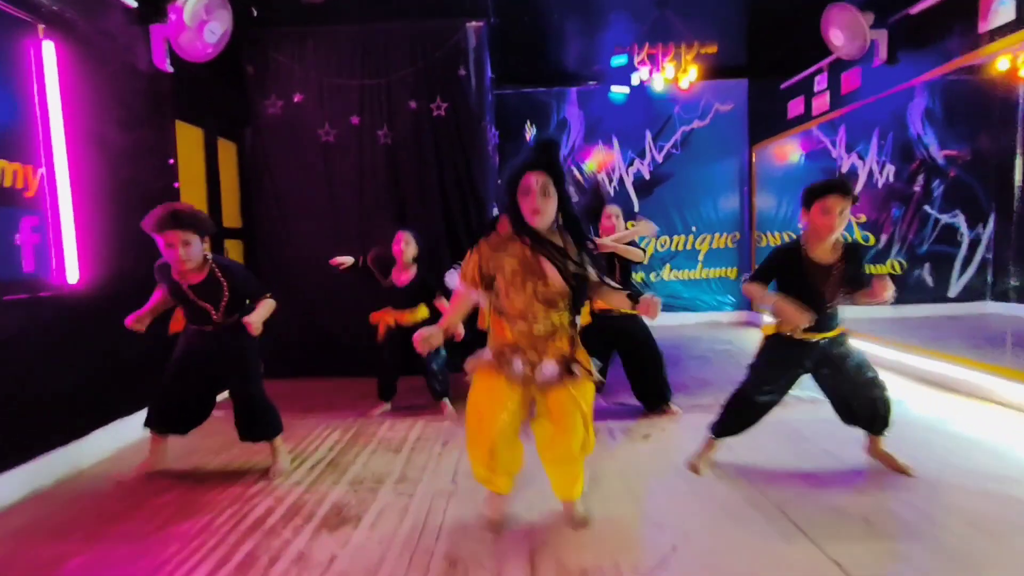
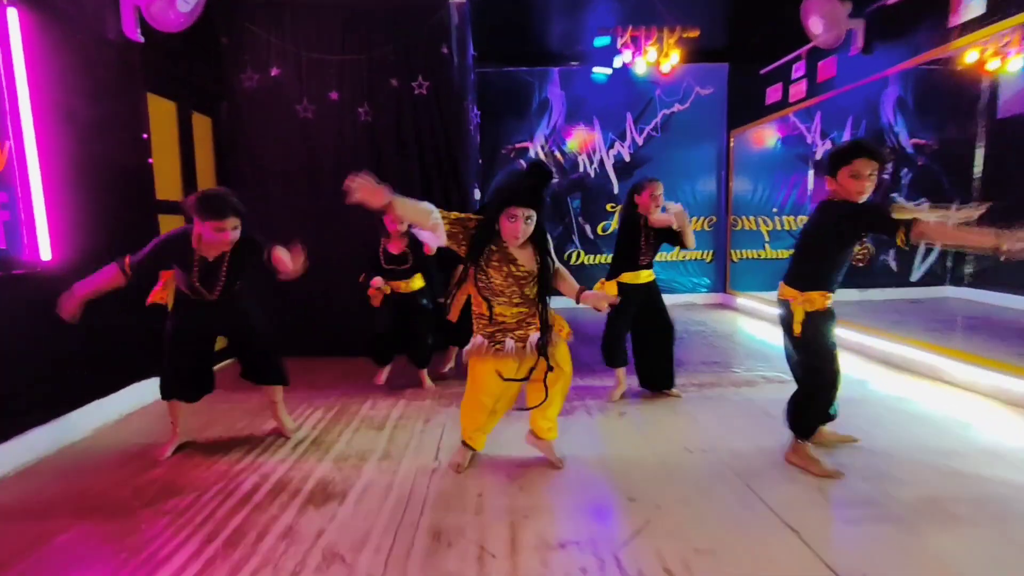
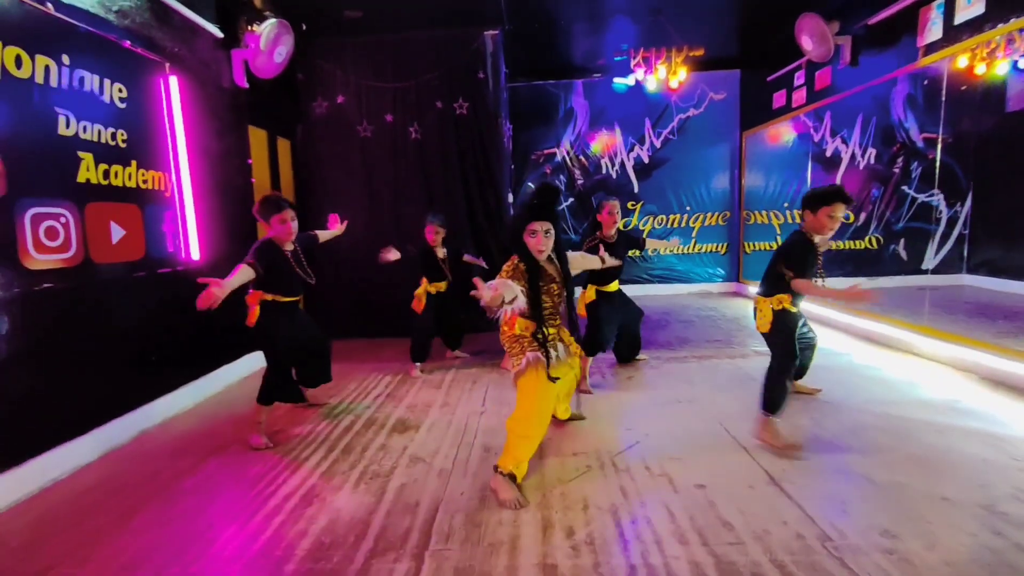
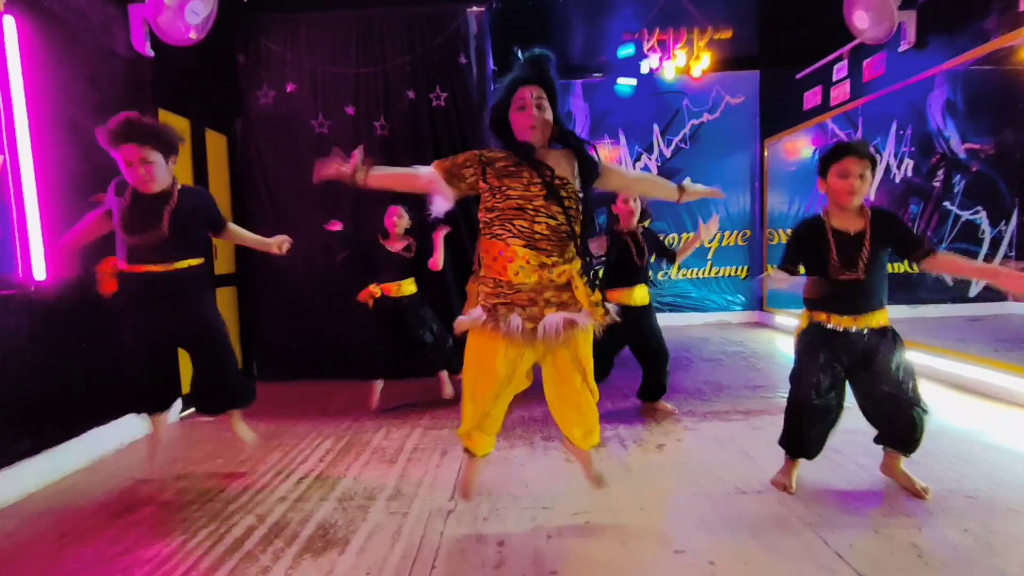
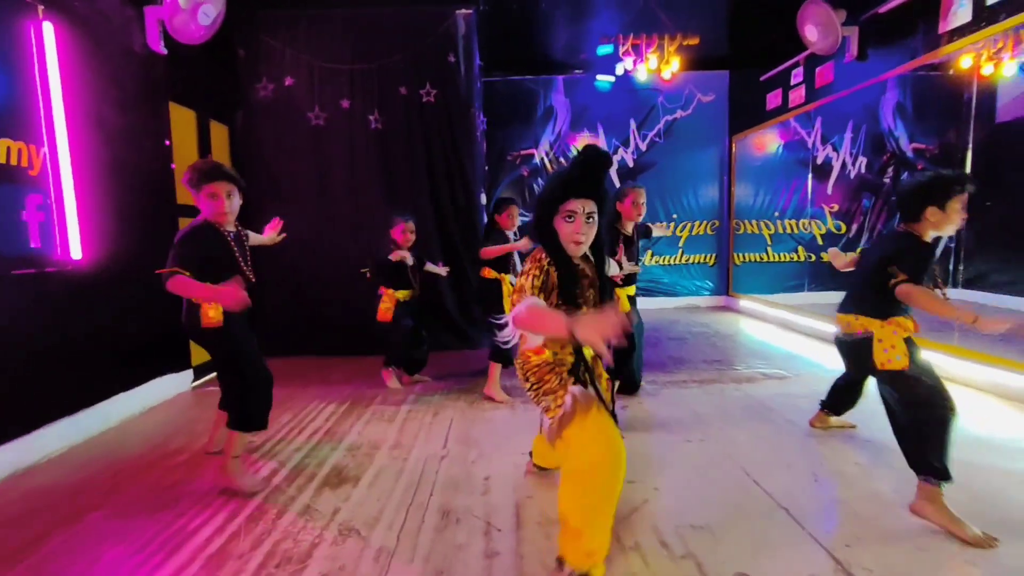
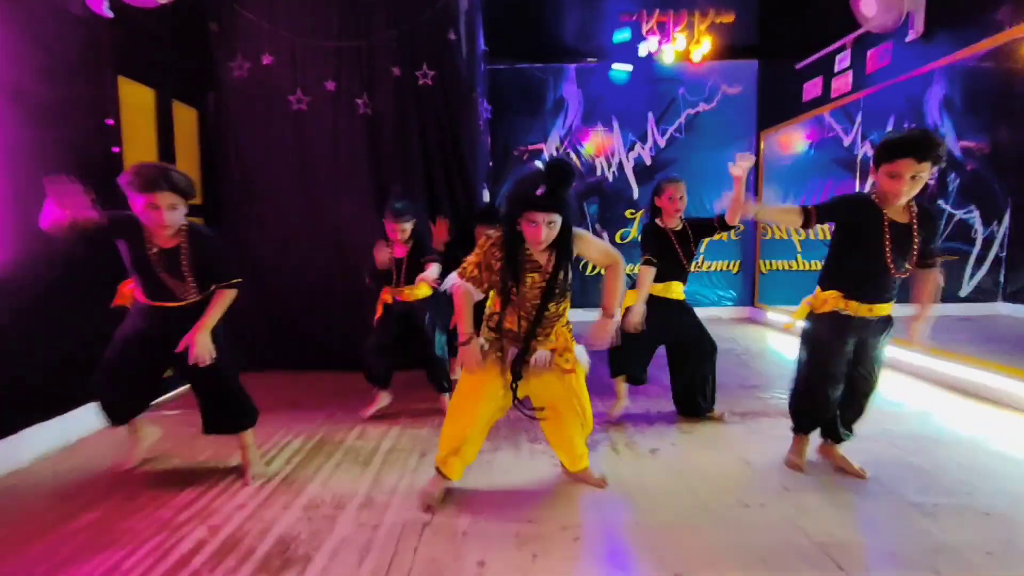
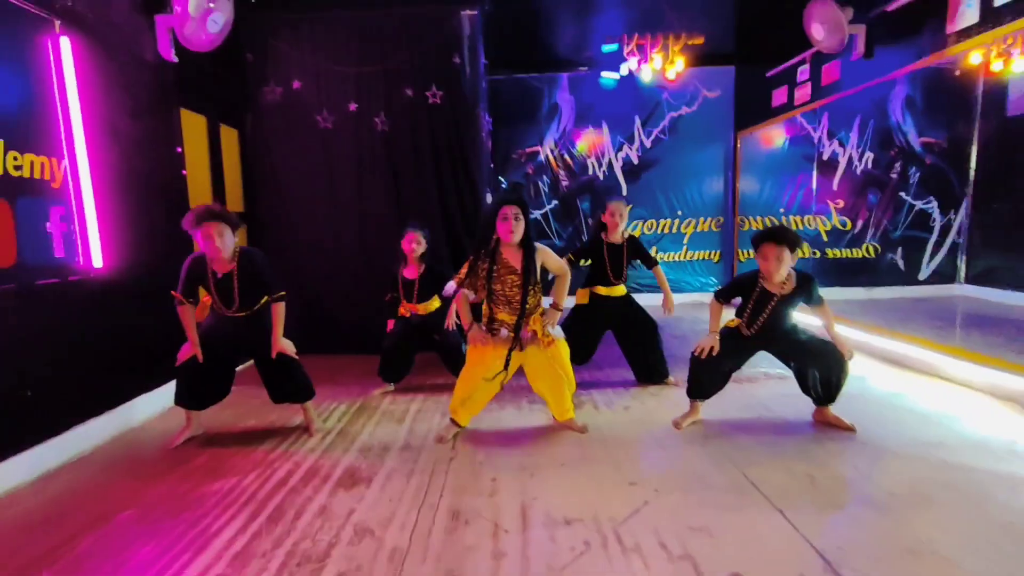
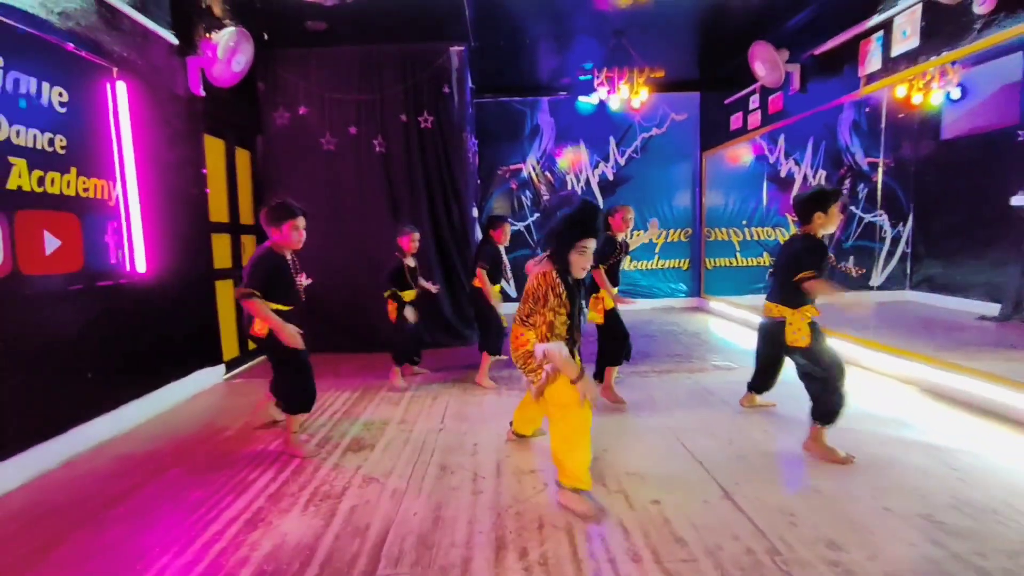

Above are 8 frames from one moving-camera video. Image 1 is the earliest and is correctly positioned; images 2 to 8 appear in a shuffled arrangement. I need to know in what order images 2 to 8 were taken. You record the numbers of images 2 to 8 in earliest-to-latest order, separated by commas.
4, 3, 5, 8, 2, 6, 7
